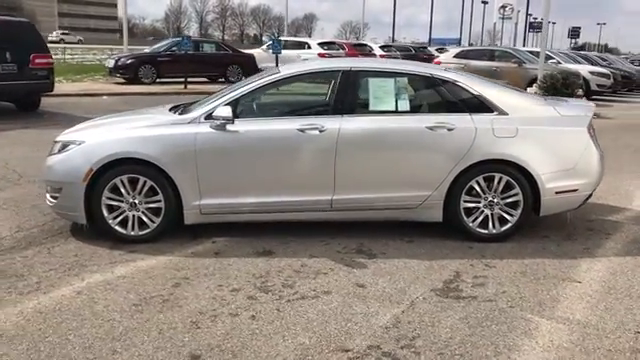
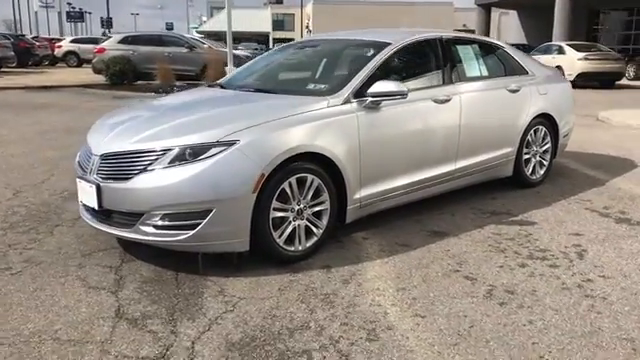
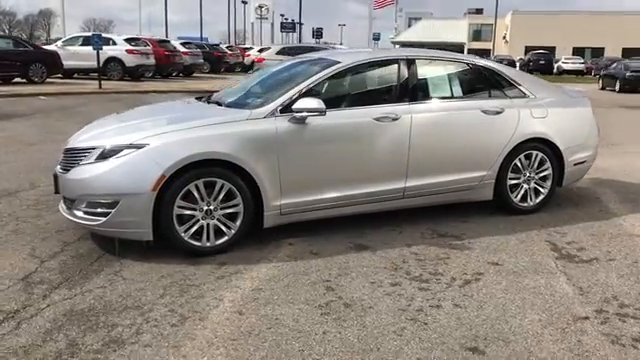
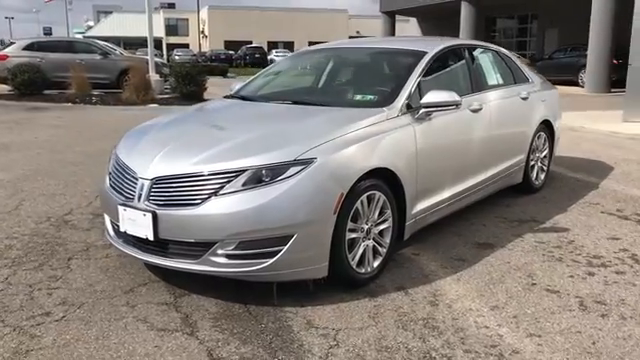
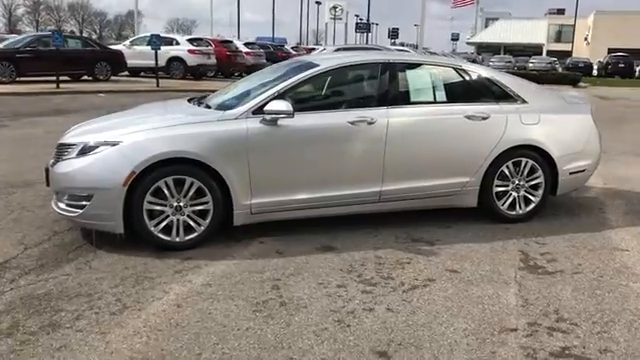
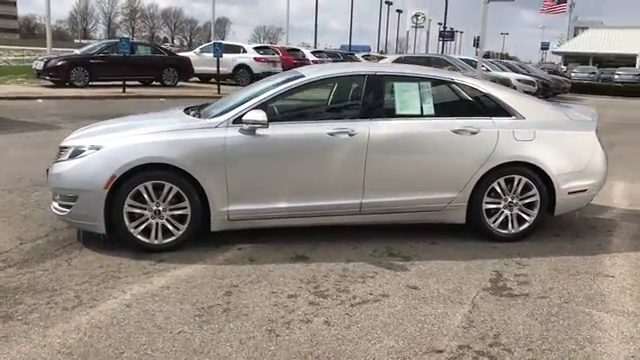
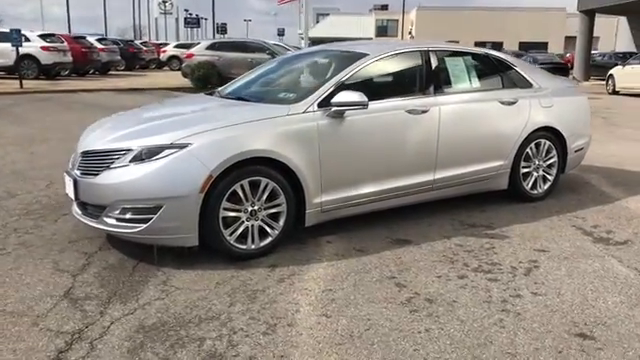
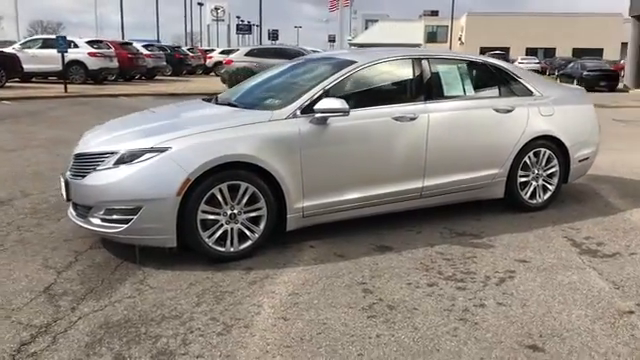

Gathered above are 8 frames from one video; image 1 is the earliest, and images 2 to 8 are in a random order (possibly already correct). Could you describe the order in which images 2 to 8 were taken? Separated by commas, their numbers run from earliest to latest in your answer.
6, 5, 3, 8, 7, 2, 4
